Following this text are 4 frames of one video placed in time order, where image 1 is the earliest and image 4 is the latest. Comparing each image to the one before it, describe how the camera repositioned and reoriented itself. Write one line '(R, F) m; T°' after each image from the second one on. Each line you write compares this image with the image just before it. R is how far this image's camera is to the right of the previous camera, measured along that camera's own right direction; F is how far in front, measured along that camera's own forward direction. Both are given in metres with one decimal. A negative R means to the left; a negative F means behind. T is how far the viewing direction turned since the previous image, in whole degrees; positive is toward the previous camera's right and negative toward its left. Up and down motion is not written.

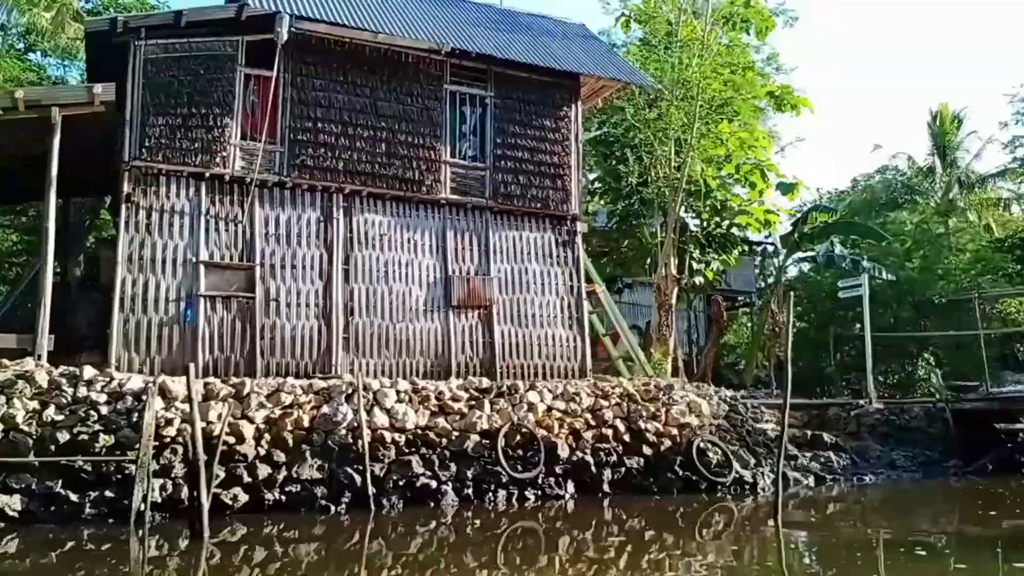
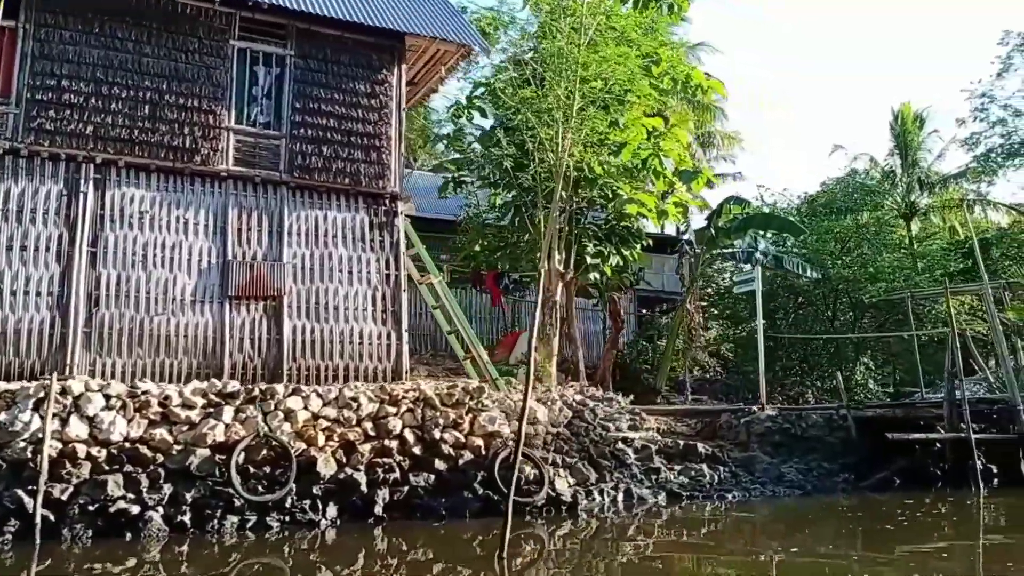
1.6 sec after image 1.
(+2.2, +1.6) m; 0°
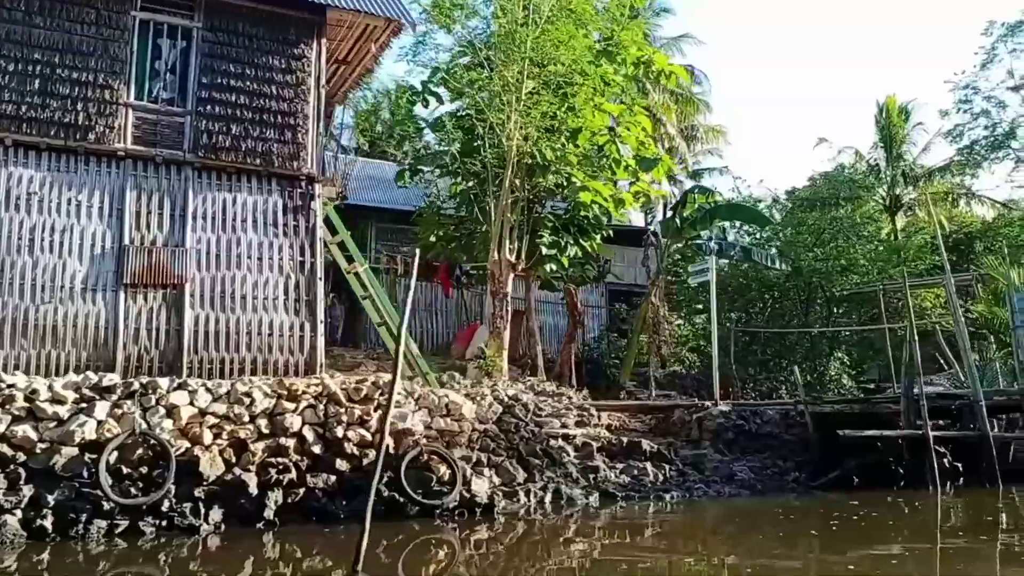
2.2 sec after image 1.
(+0.8, +0.6) m; 0°
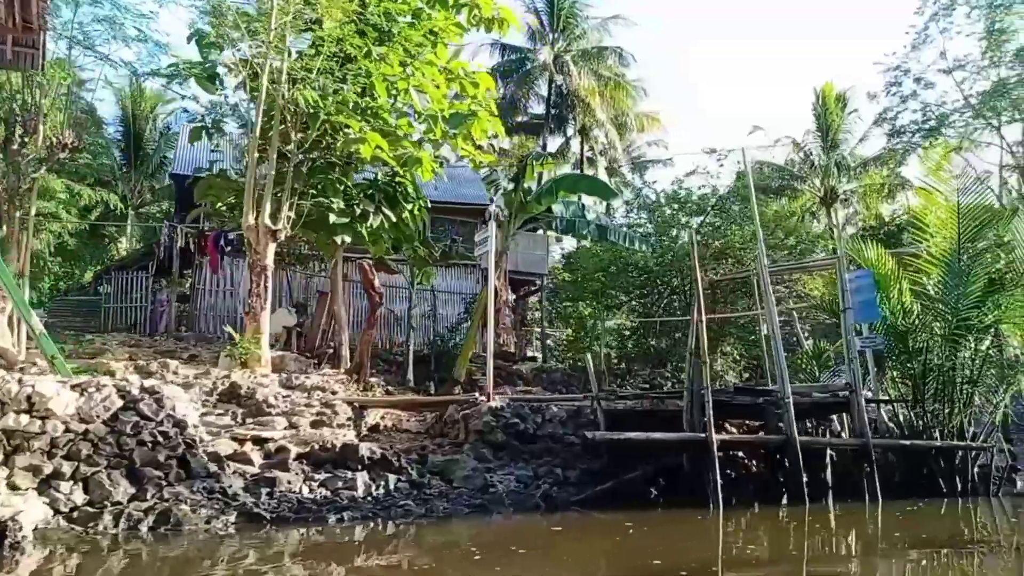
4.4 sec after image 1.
(+3.1, +2.3) m; +1°
